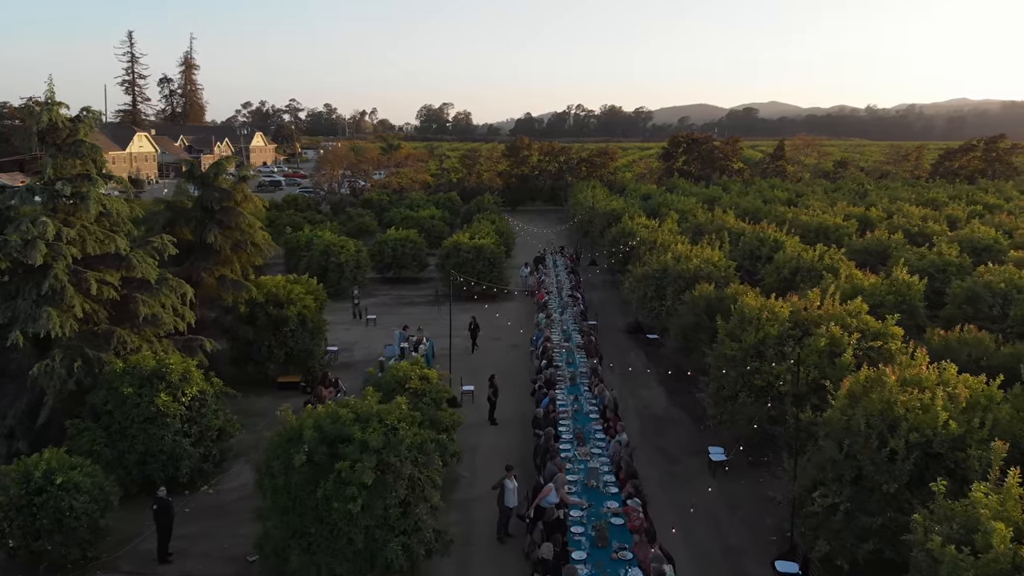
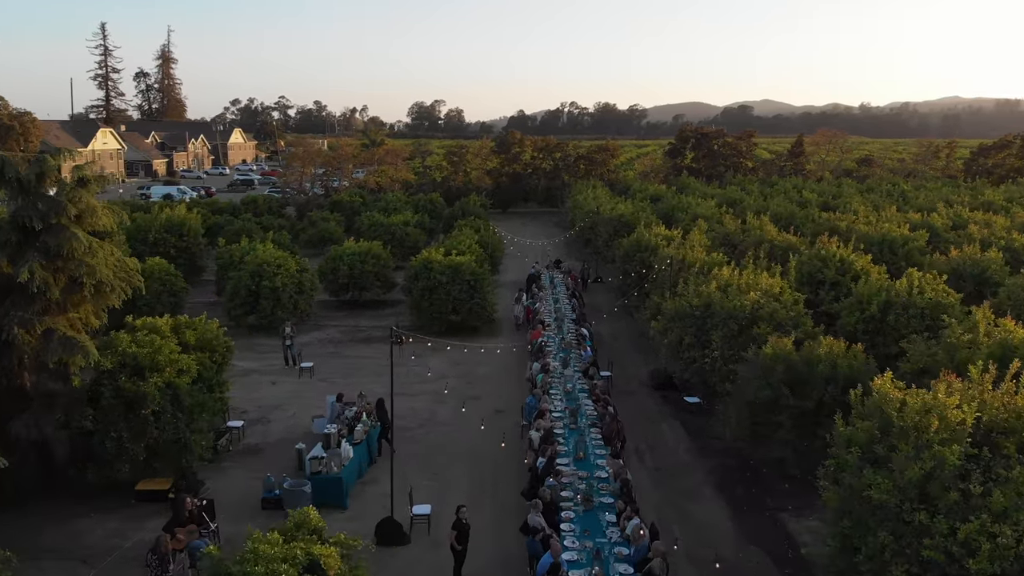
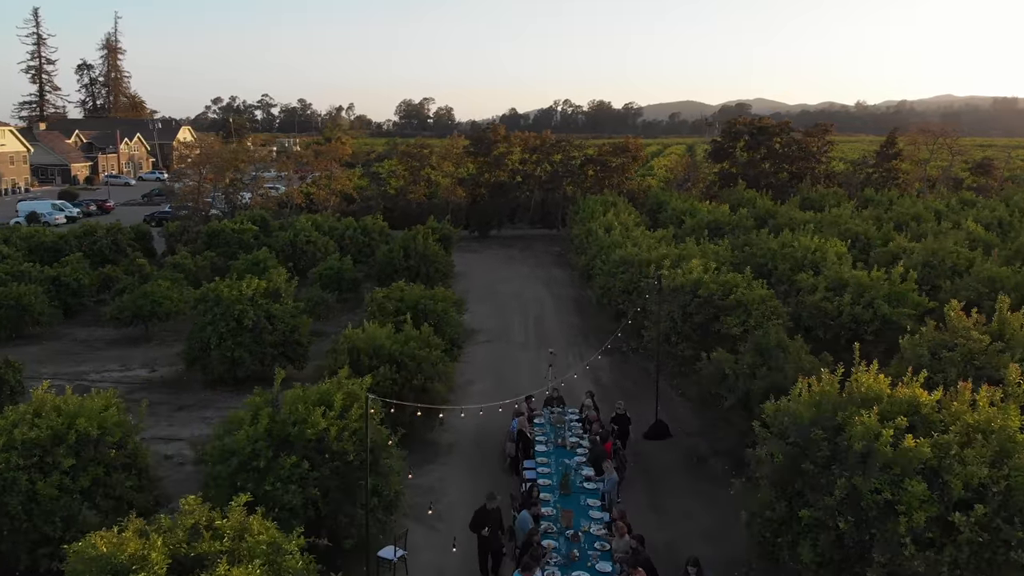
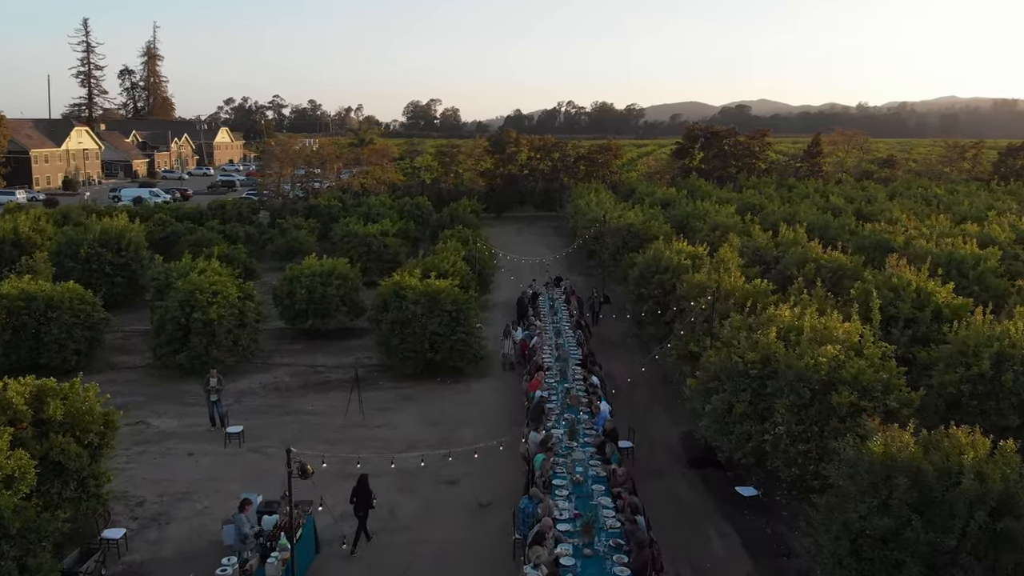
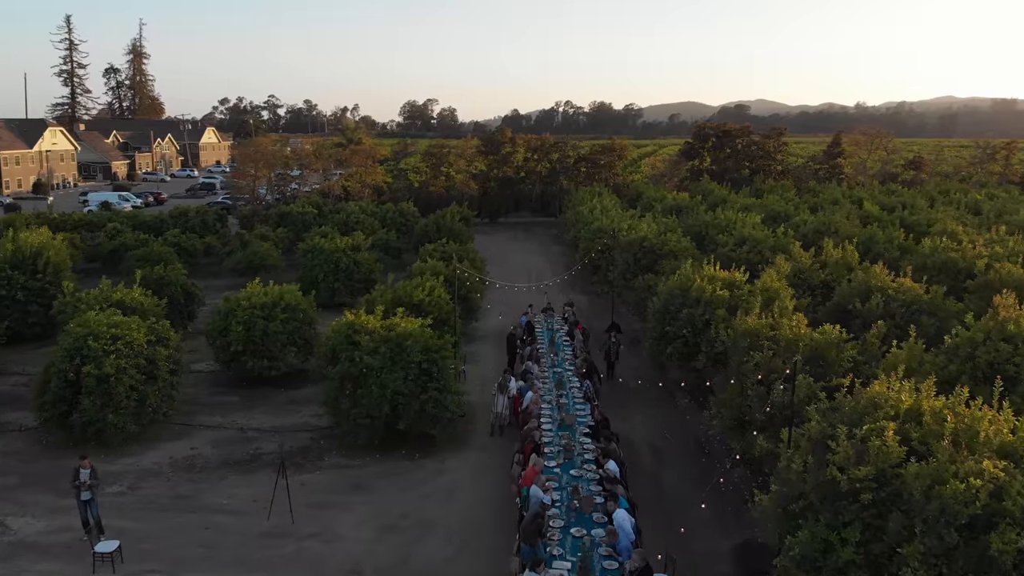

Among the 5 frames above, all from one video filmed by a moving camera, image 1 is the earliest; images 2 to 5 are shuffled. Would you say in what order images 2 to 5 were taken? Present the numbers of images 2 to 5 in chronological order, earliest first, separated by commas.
2, 4, 5, 3
